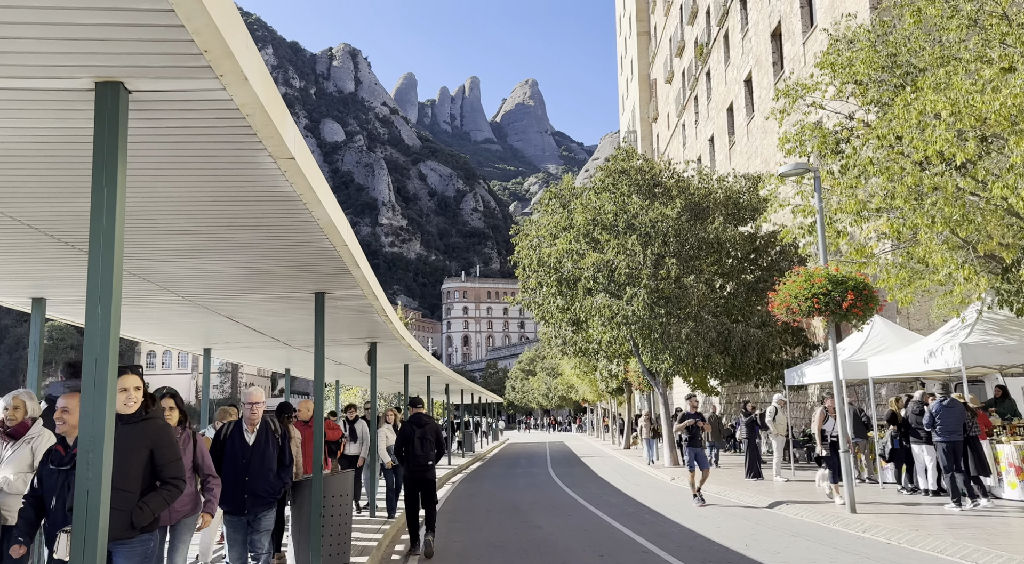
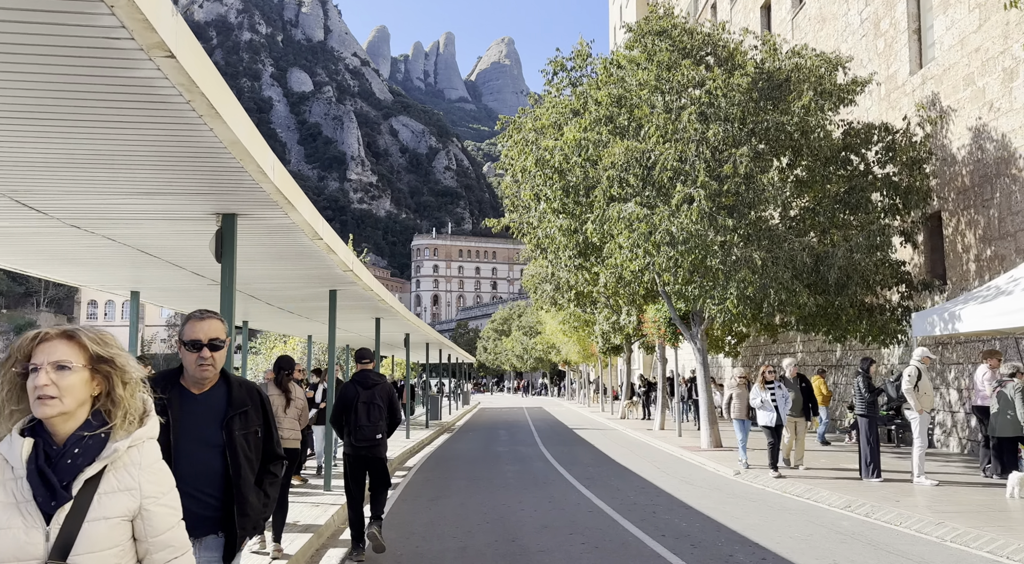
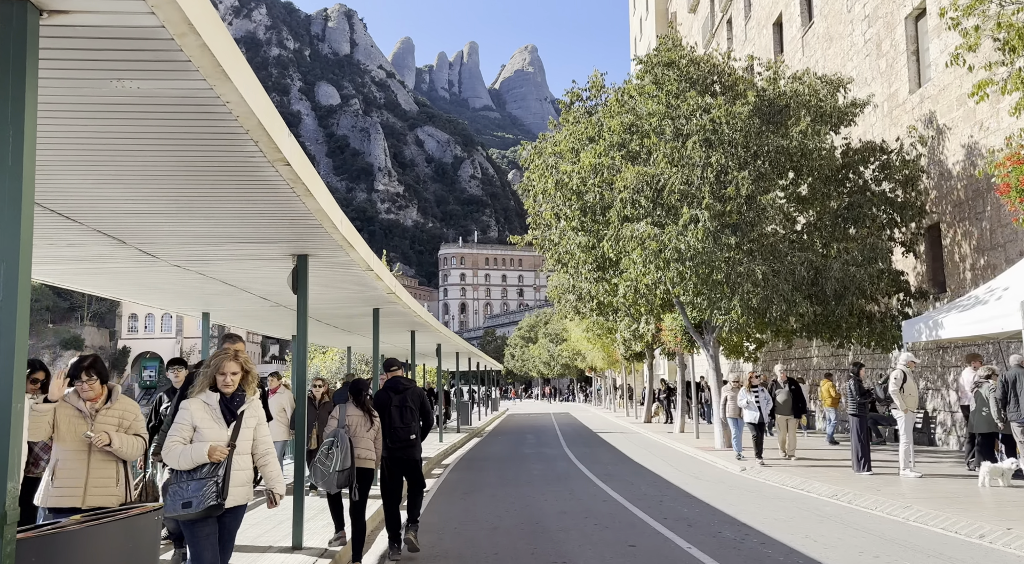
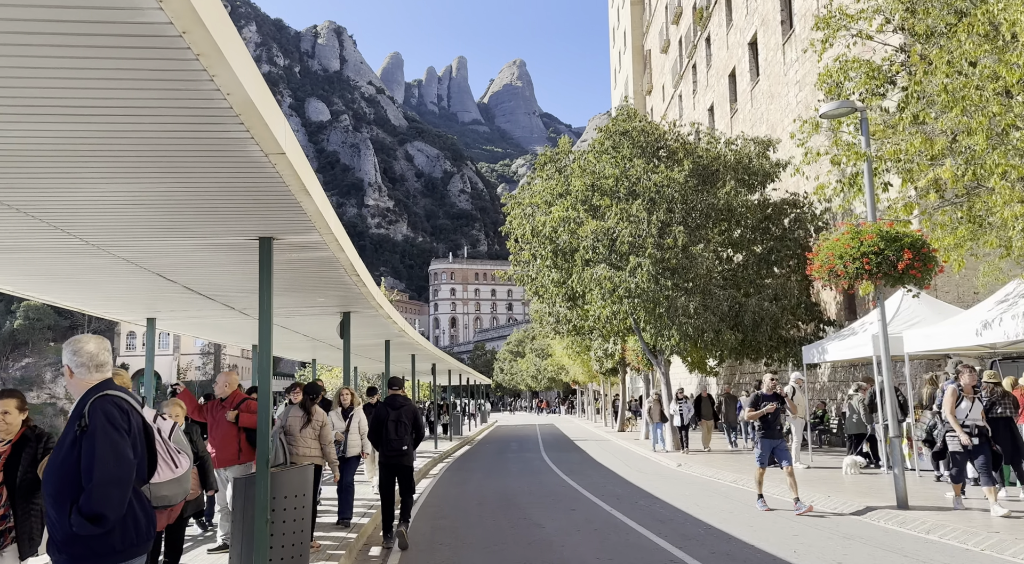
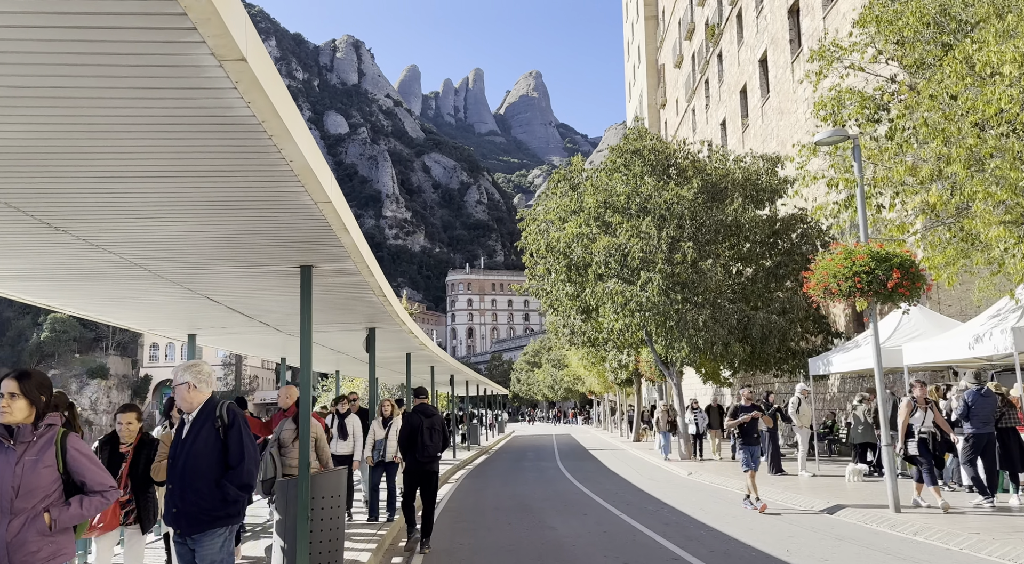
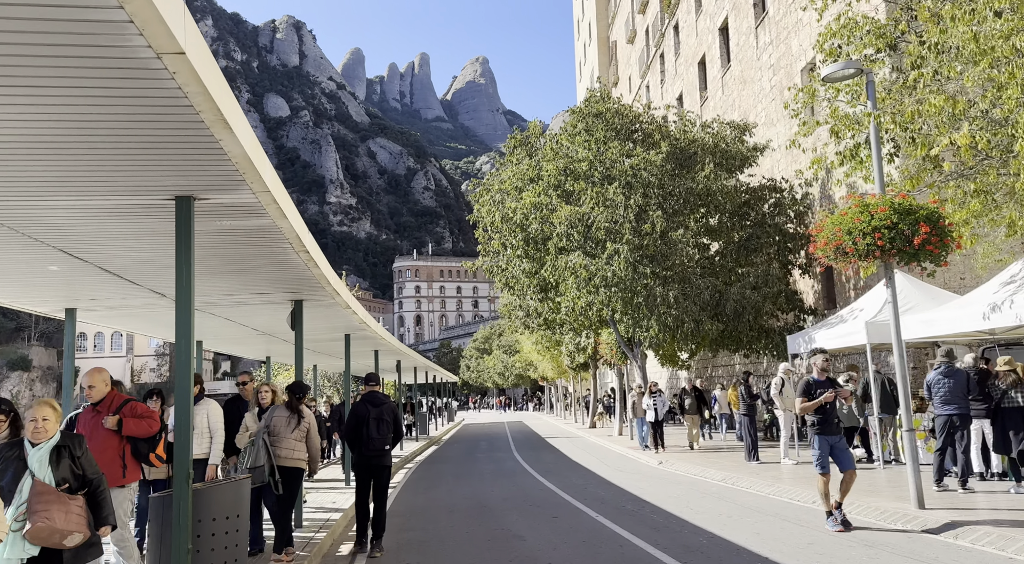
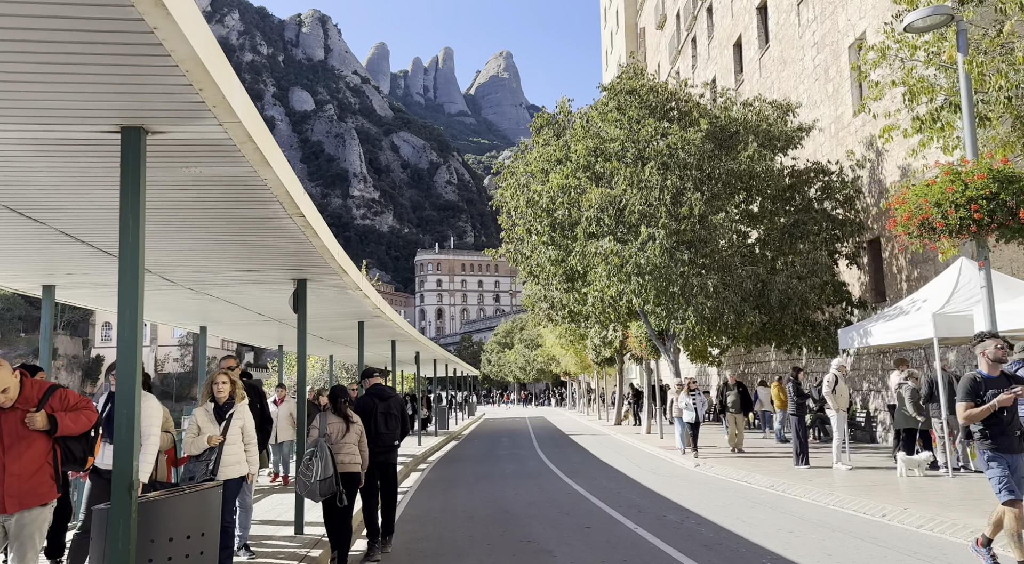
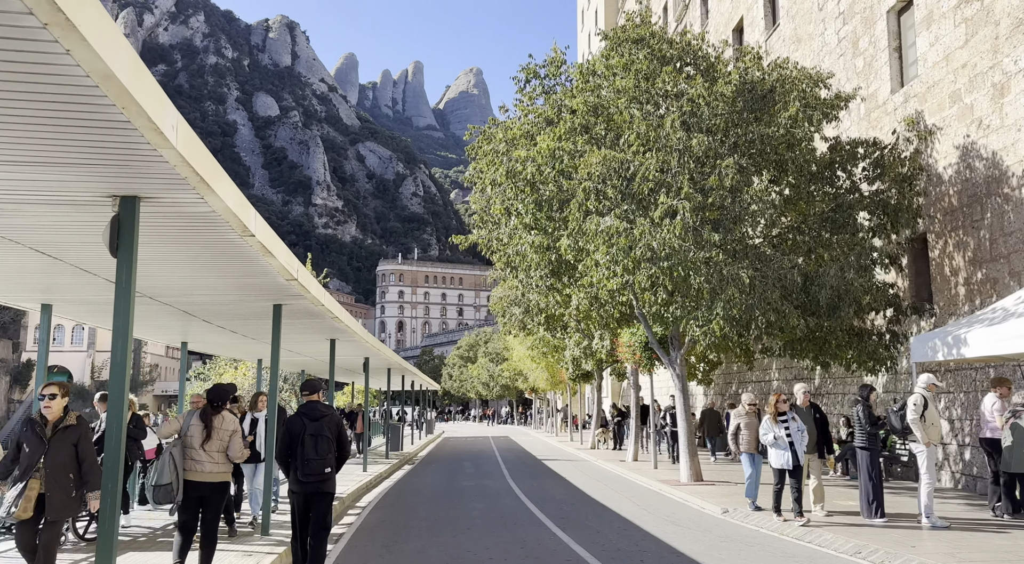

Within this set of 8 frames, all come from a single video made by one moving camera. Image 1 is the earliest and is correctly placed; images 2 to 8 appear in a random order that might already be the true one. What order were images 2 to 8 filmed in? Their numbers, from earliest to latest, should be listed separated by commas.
5, 4, 6, 7, 3, 2, 8
